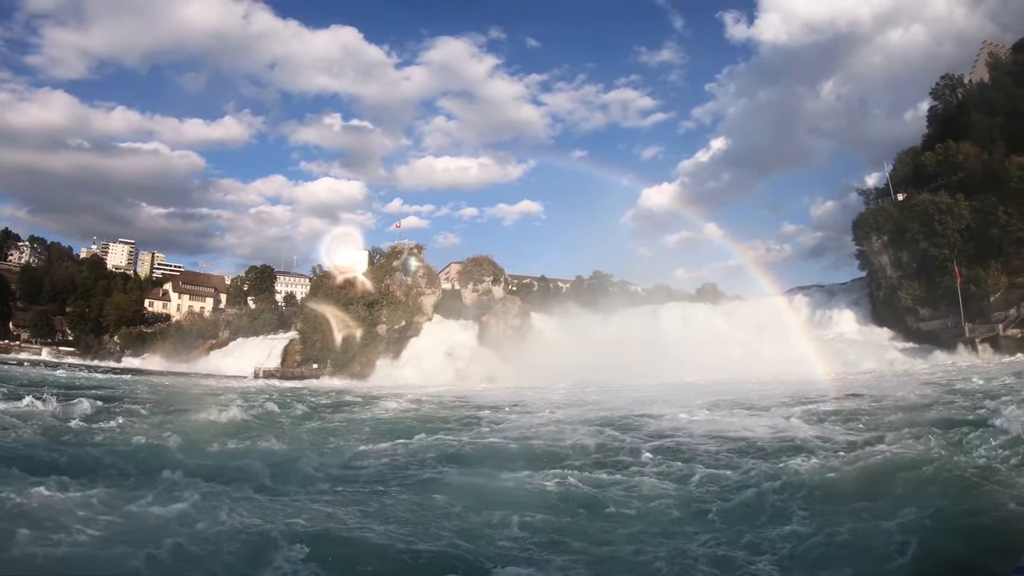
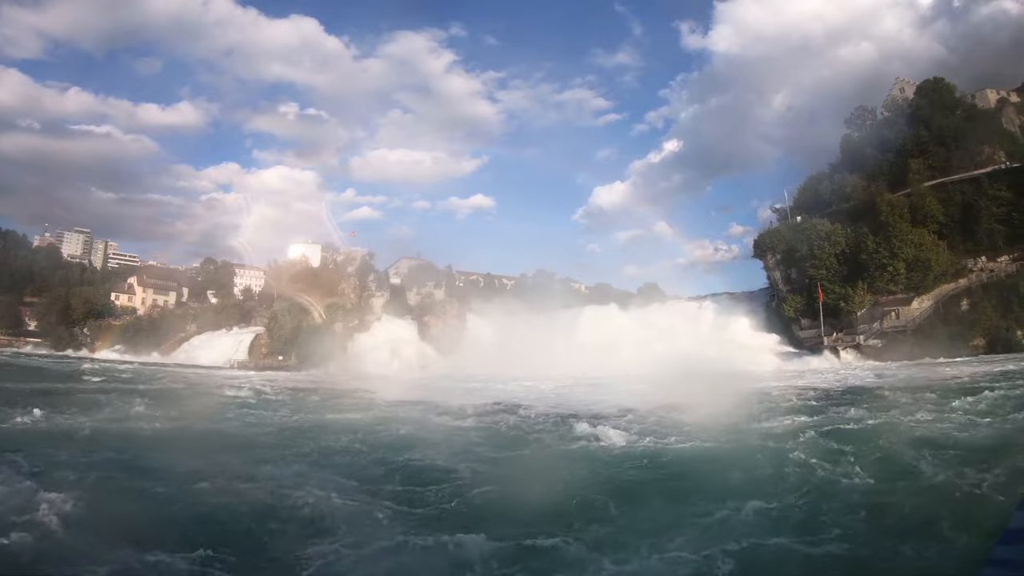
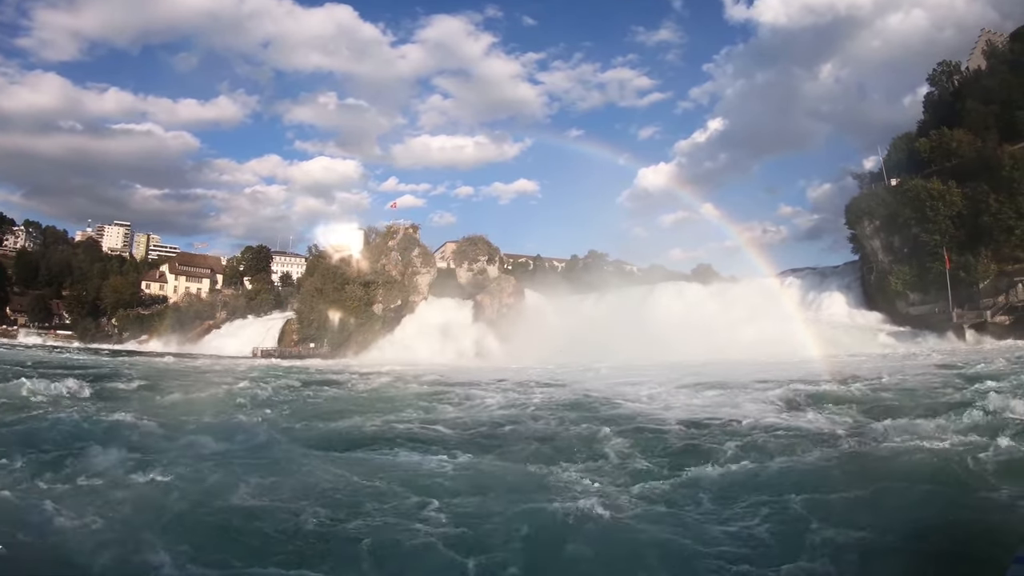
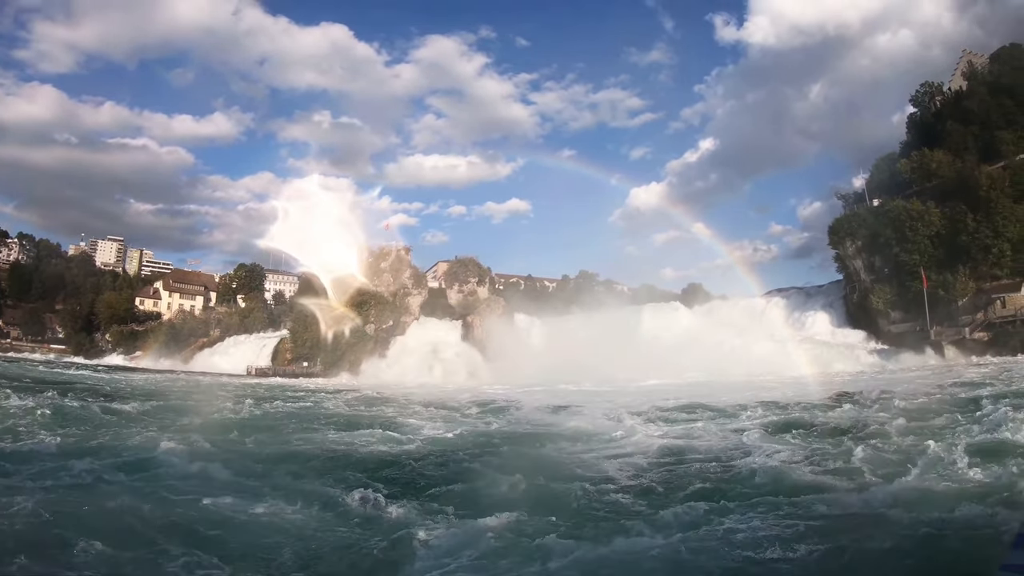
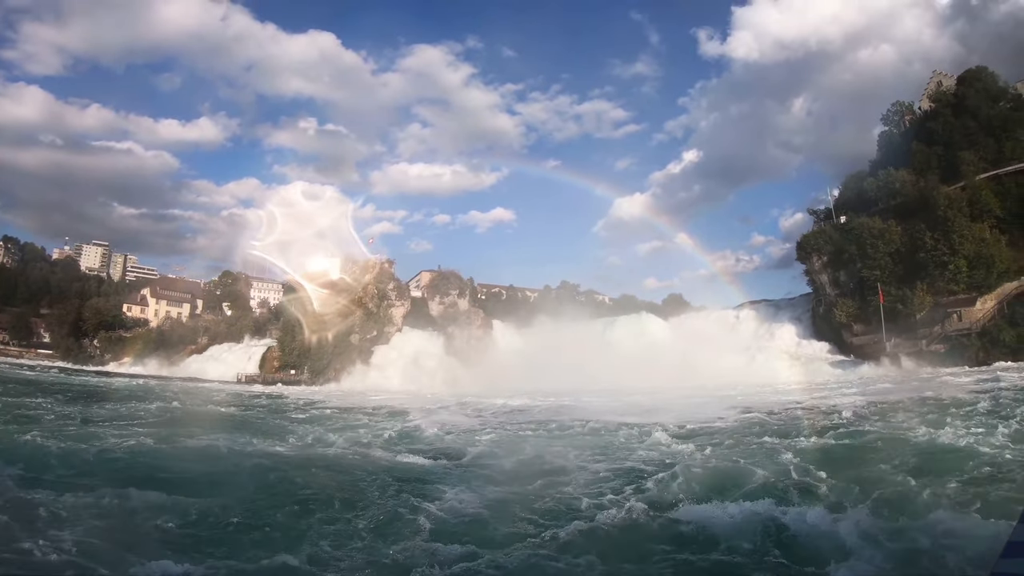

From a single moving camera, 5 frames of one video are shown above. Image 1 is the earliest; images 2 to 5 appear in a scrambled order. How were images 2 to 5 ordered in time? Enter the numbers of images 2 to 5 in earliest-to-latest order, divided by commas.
3, 4, 5, 2
